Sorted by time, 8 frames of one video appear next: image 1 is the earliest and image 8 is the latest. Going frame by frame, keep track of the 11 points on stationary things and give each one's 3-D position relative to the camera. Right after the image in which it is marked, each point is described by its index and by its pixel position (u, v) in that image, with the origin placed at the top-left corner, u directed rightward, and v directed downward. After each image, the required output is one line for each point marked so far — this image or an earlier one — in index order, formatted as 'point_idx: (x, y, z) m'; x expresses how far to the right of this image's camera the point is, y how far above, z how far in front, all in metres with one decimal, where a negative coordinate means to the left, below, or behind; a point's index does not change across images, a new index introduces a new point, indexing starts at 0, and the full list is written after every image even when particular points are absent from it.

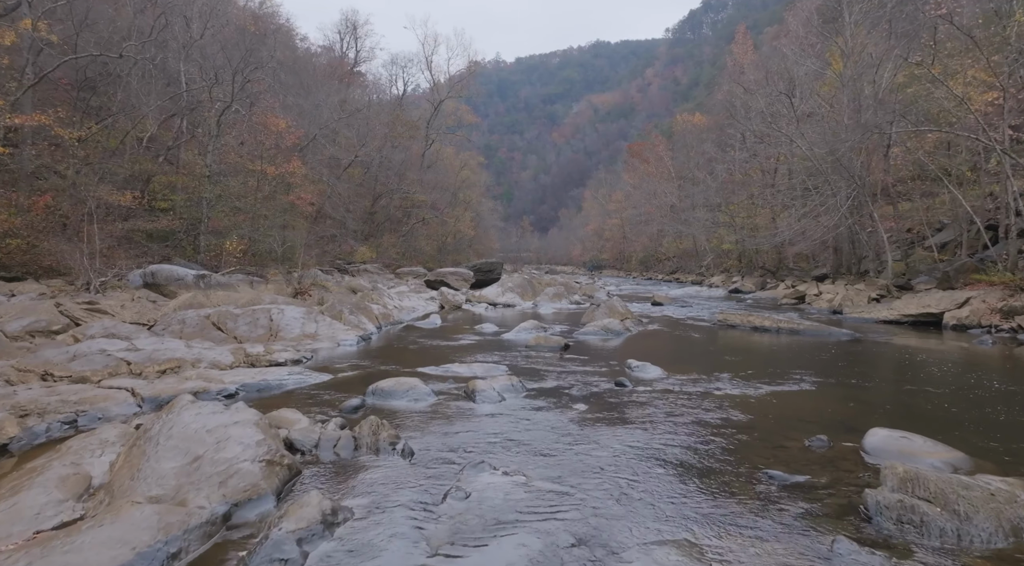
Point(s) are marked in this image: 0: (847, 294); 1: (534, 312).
0: (+7.0, -0.2, +15.8) m
1: (+0.4, -0.7, +16.5) m
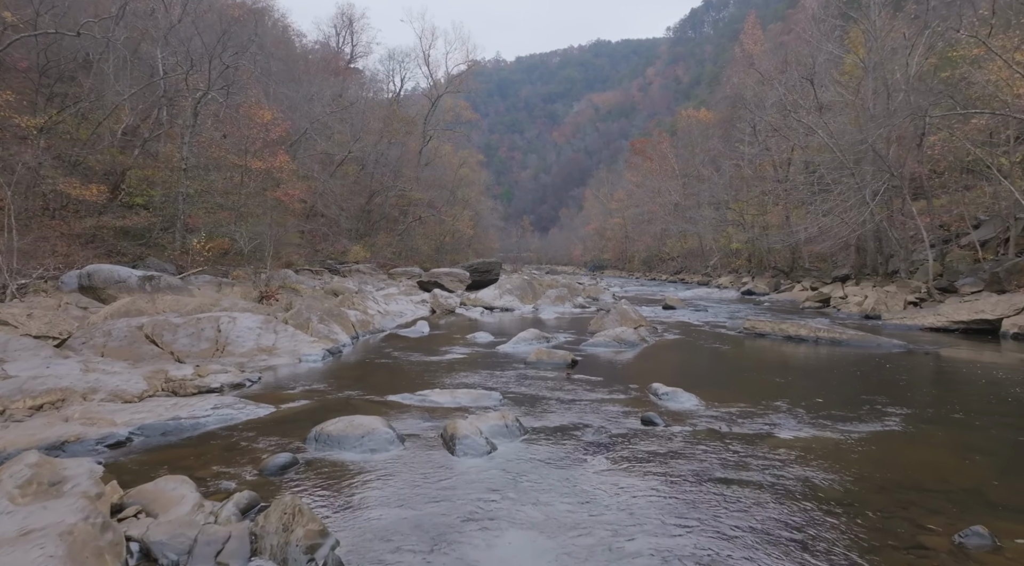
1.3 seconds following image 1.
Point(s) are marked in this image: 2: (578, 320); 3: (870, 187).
0: (+7.0, -0.3, +14.4) m
1: (+0.4, -0.7, +15.0) m
2: (+1.1, -0.7, +14.0) m
3: (+7.9, +2.1, +16.6) m
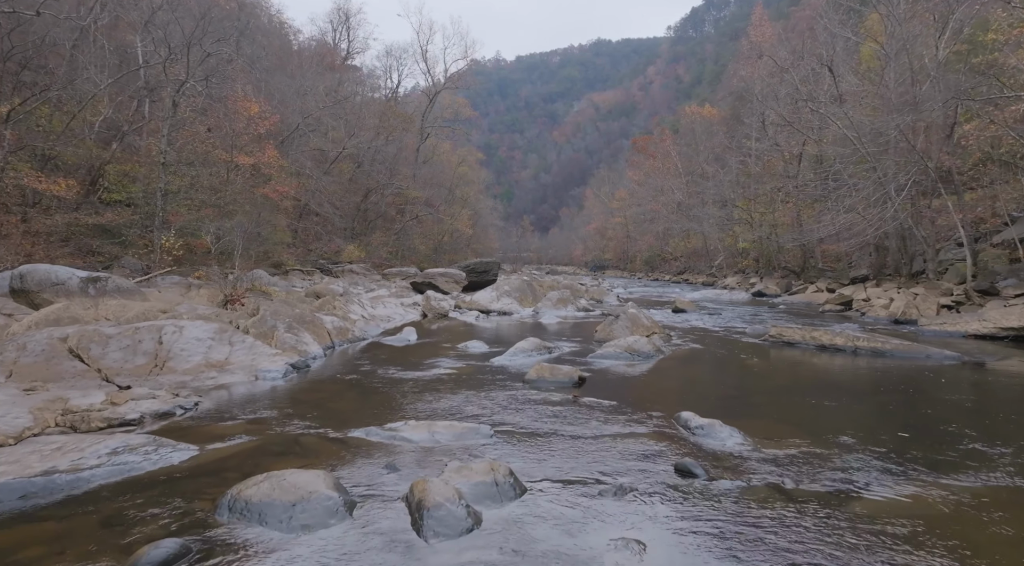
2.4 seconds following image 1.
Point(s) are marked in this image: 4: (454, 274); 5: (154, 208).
0: (+6.9, -0.3, +13.2) m
1: (+0.4, -0.7, +13.9) m
2: (+1.1, -0.8, +12.9) m
3: (+7.8, +2.0, +15.5) m
4: (-1.5, +0.3, +20.1) m
5: (-9.1, +1.9, +19.2) m
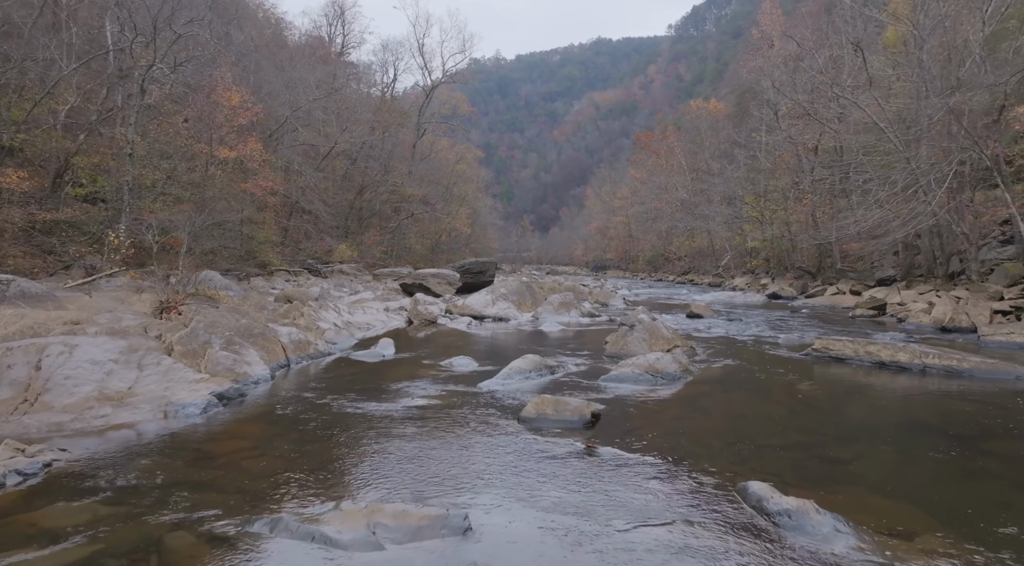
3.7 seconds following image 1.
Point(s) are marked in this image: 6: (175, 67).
0: (+6.9, -0.3, +11.8) m
1: (+0.3, -0.7, +12.4) m
2: (+1.0, -0.8, +11.4) m
3: (+7.8, +2.0, +14.0) m
4: (-1.6, +0.2, +18.6) m
5: (-9.1, +1.9, +17.7) m
6: (-8.7, +5.6, +19.5) m
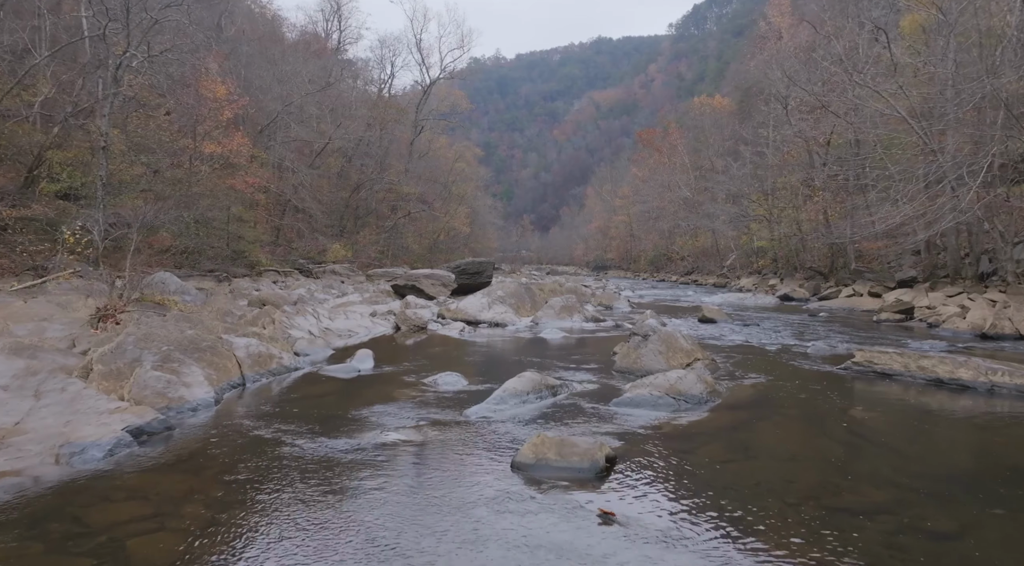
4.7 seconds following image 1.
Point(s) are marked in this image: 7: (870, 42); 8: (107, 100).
0: (+6.8, -0.4, +10.7) m
1: (+0.3, -0.8, +11.4) m
2: (+1.0, -0.8, +10.4) m
3: (+7.7, +2.0, +13.0) m
4: (-1.6, +0.2, +17.6) m
5: (-9.2, +1.8, +16.7) m
6: (-8.7, +5.6, +18.5) m
7: (+8.5, +5.7, +17.8) m
8: (-8.9, +4.0, +16.8) m
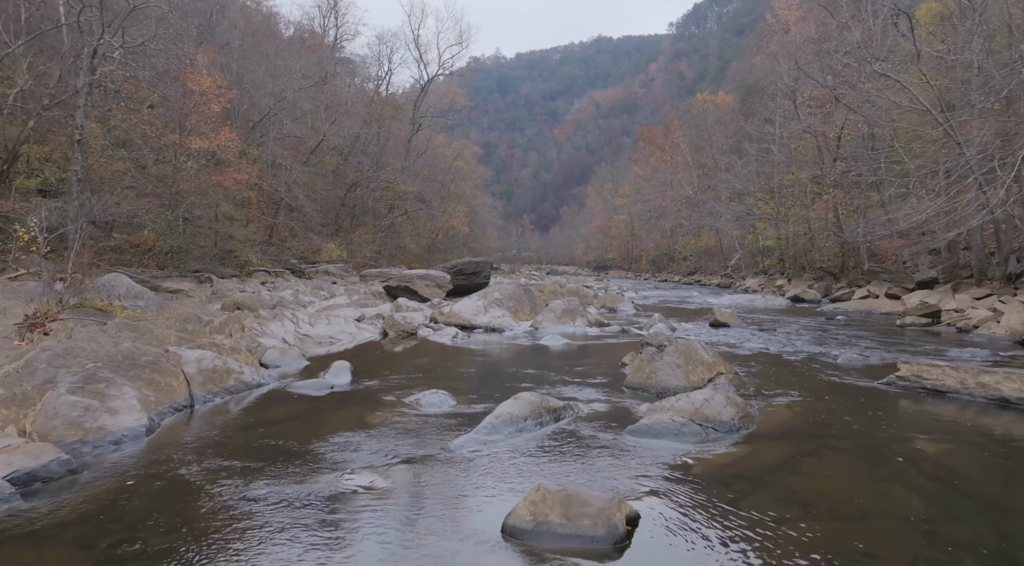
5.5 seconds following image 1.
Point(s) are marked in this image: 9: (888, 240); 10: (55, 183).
0: (+6.8, -0.4, +9.9) m
1: (+0.3, -0.8, +10.6) m
2: (+1.0, -0.9, +9.5) m
3: (+7.7, +2.0, +12.1) m
4: (-1.6, +0.2, +16.7) m
5: (-9.2, +1.8, +15.9) m
6: (-8.7, +5.5, +17.6) m
7: (+8.4, +5.7, +16.9) m
8: (-9.0, +4.0, +16.0) m
9: (+9.0, +1.0, +18.2) m
10: (-9.6, +2.1, +15.8) m
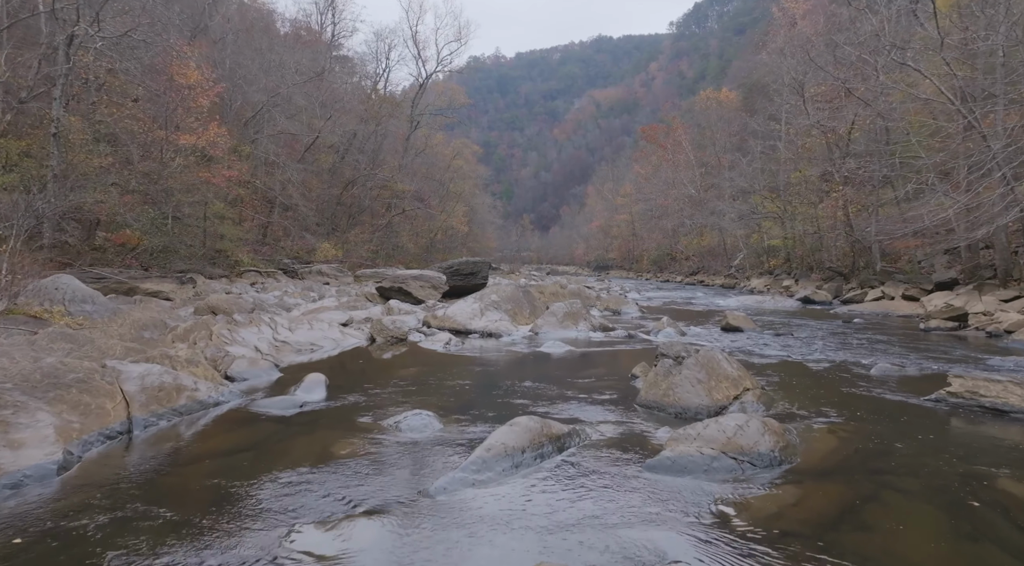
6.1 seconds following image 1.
0: (+6.8, -0.4, +9.1) m
1: (+0.2, -0.8, +9.8) m
2: (+1.0, -0.9, +8.8) m
3: (+7.7, +1.9, +11.4) m
4: (-1.7, +0.1, +16.0) m
5: (-9.2, +1.8, +15.1) m
6: (-8.8, +5.5, +16.9) m
7: (+8.4, +5.7, +16.2) m
8: (-9.0, +4.0, +15.2) m
9: (+9.0, +1.0, +17.5) m
10: (-9.6, +2.1, +15.1) m
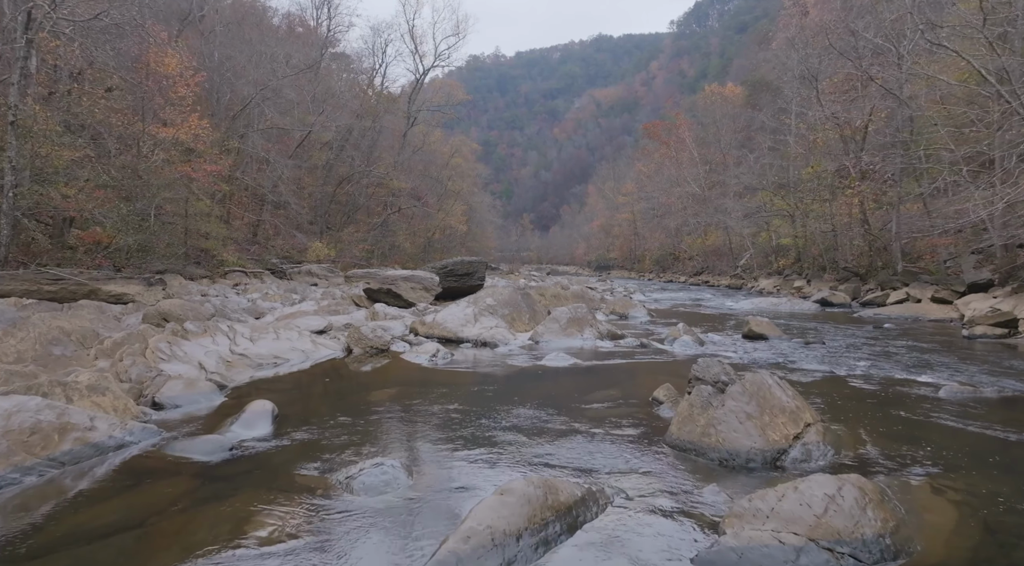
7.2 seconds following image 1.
0: (+6.8, -0.4, +8.0) m
1: (+0.2, -0.8, +8.7) m
2: (+0.9, -0.9, +7.6) m
3: (+7.7, +1.9, +10.2) m
4: (-1.7, +0.1, +14.8) m
5: (-9.2, +1.8, +14.0) m
6: (-8.8, +5.5, +15.7) m
7: (+8.4, +5.6, +15.0) m
8: (-9.0, +3.9, +14.1) m
9: (+8.9, +1.0, +16.3) m
10: (-9.7, +2.0, +13.9) m
